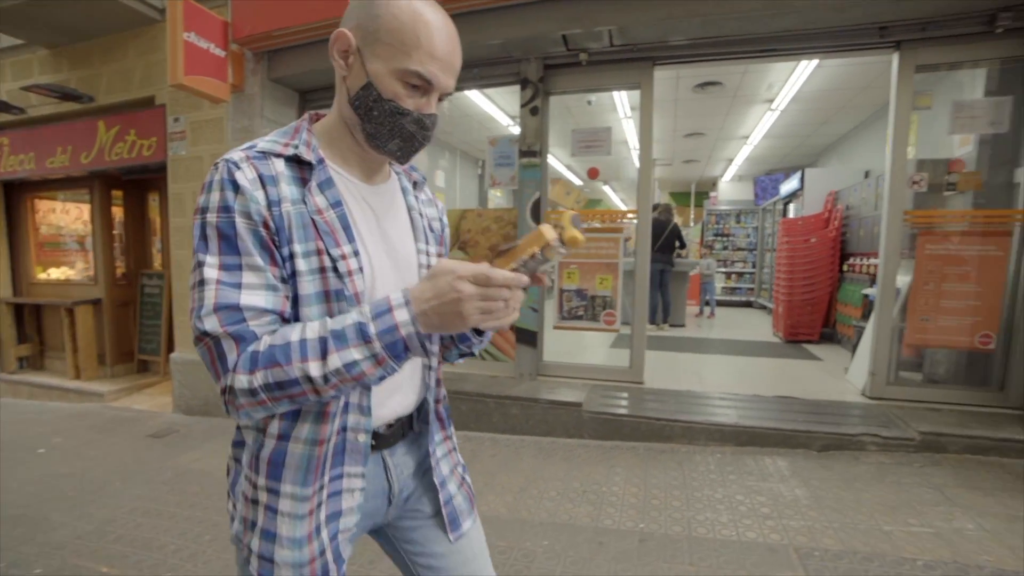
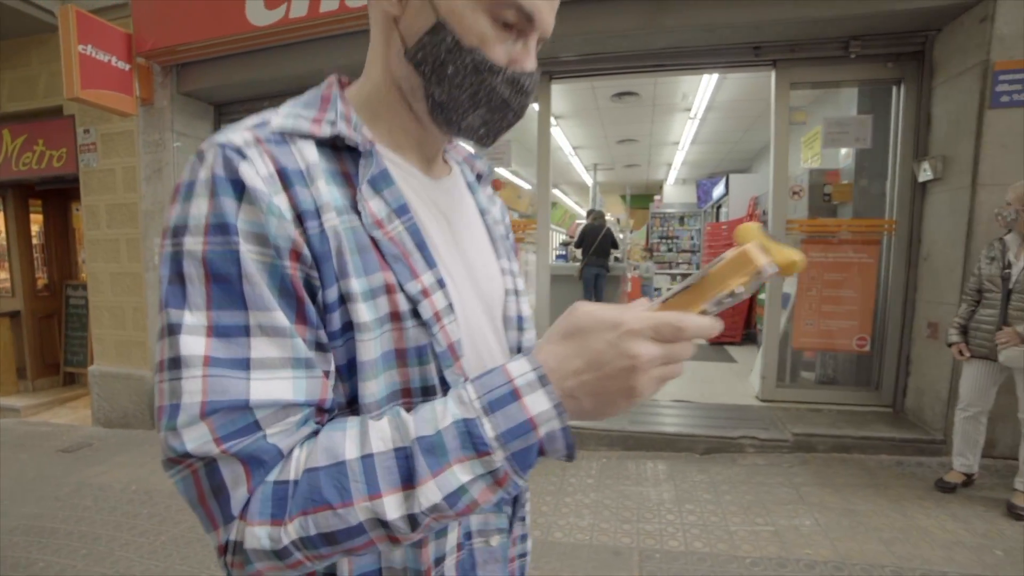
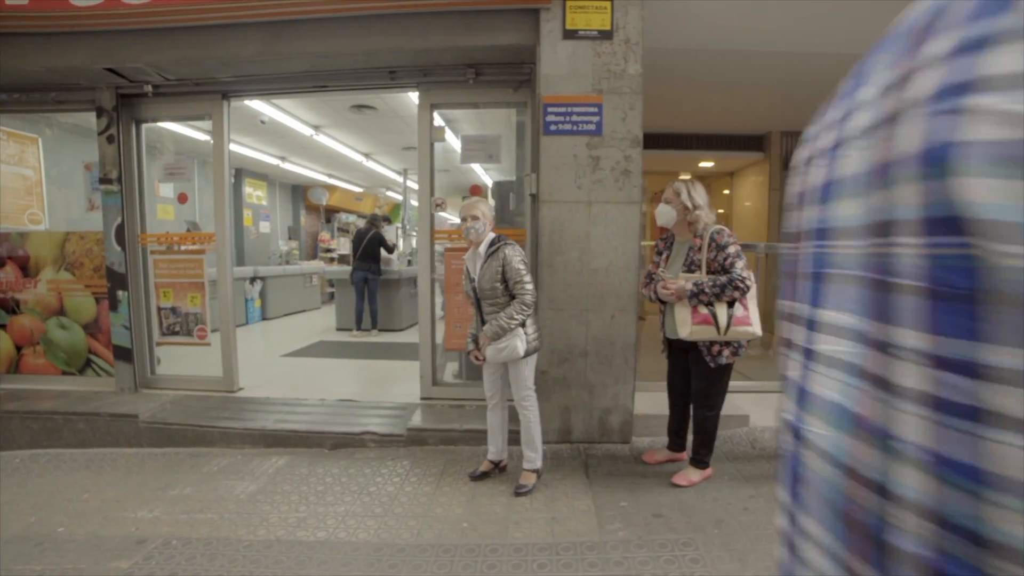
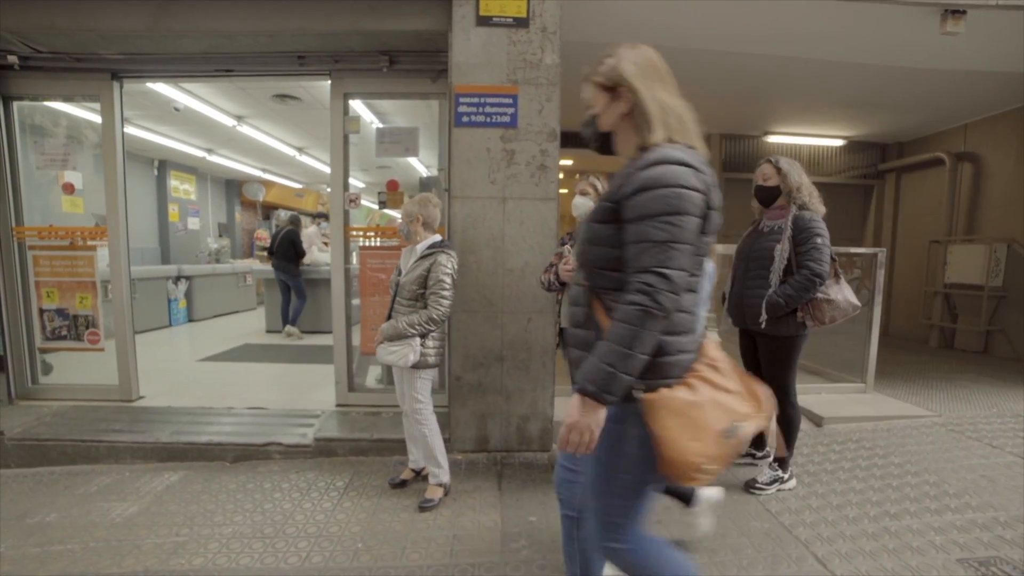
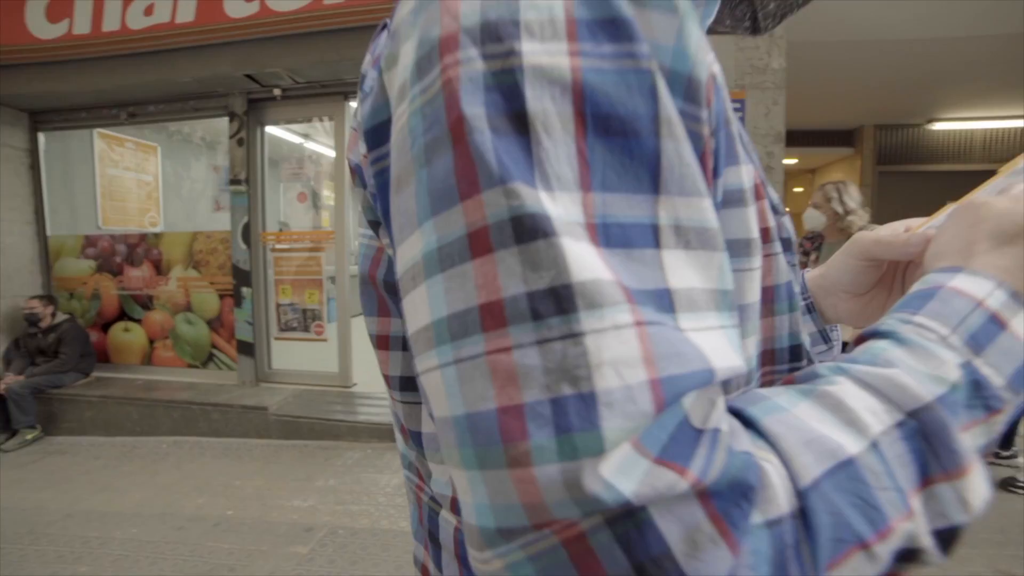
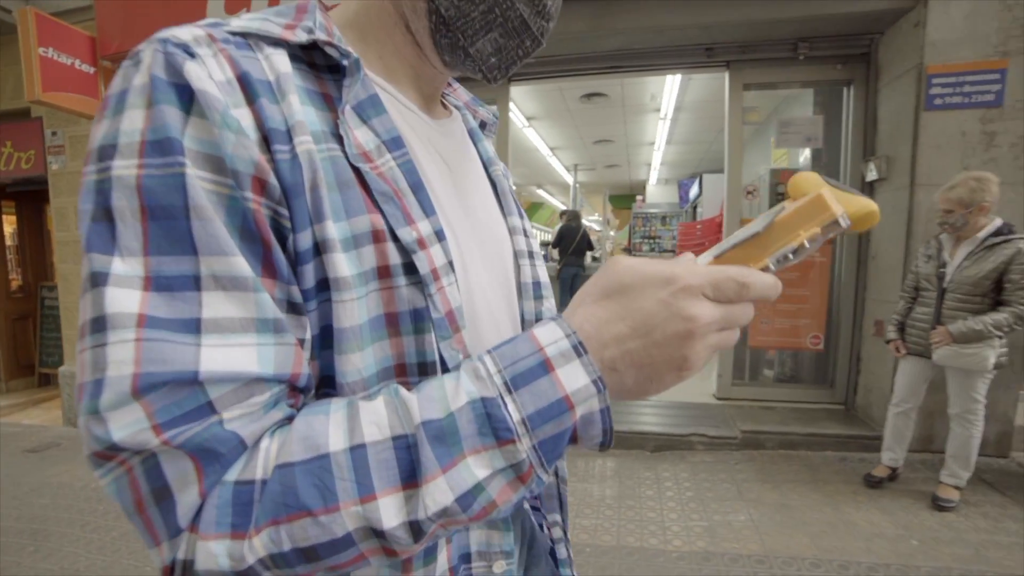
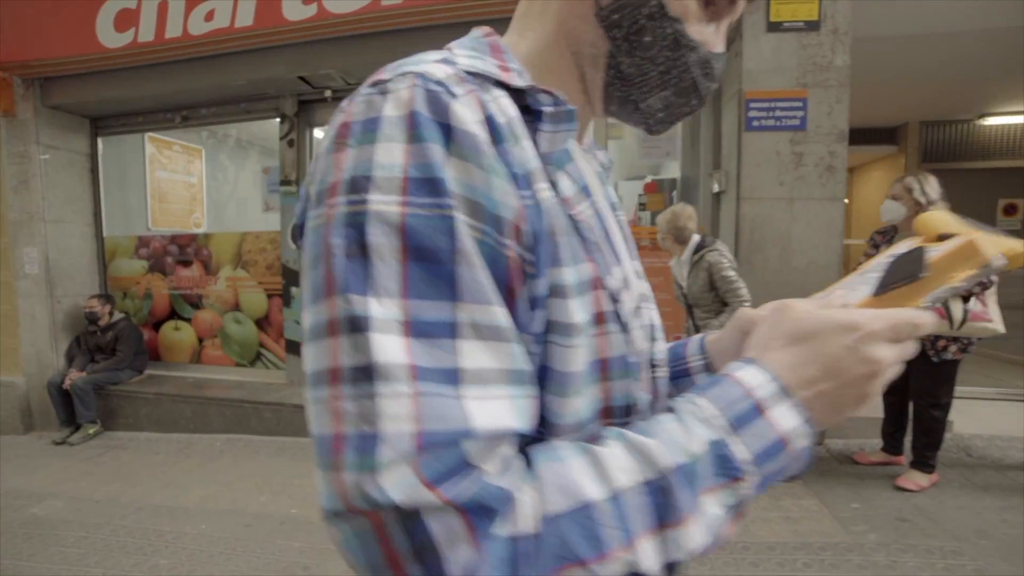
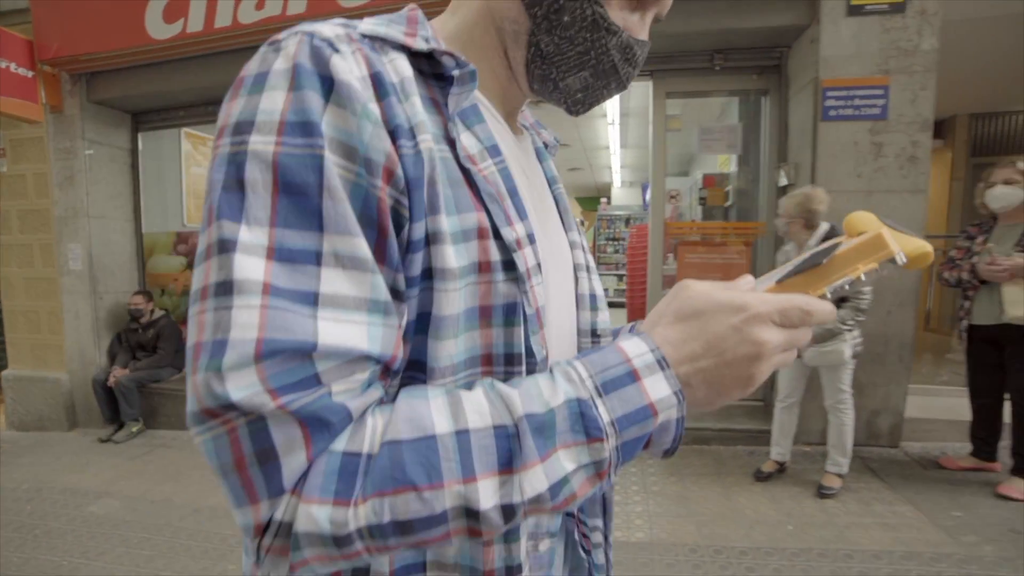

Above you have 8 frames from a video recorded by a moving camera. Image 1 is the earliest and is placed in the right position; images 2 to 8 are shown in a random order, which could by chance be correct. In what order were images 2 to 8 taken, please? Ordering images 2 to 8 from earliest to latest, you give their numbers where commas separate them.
2, 6, 8, 7, 5, 3, 4
